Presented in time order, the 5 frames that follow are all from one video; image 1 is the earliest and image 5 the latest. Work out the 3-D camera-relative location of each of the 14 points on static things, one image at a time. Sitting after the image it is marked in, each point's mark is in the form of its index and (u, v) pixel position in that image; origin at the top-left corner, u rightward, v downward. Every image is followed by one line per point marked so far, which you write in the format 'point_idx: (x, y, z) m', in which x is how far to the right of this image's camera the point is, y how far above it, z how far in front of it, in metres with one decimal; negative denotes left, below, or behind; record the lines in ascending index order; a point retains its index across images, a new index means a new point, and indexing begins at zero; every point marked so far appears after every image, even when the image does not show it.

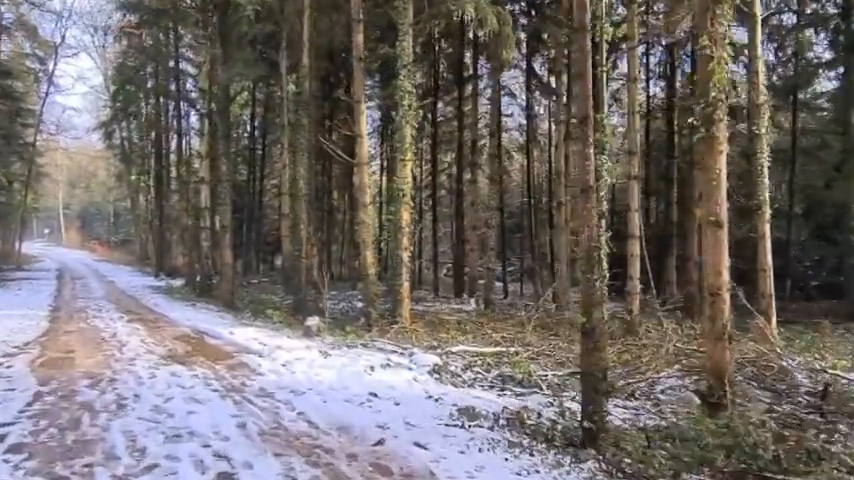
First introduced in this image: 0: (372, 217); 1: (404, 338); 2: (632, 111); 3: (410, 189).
0: (-1.4, +0.6, +15.9) m
1: (-0.4, -1.9, +11.6) m
2: (+5.3, +3.4, +15.5) m
3: (-0.4, +1.2, +14.0) m
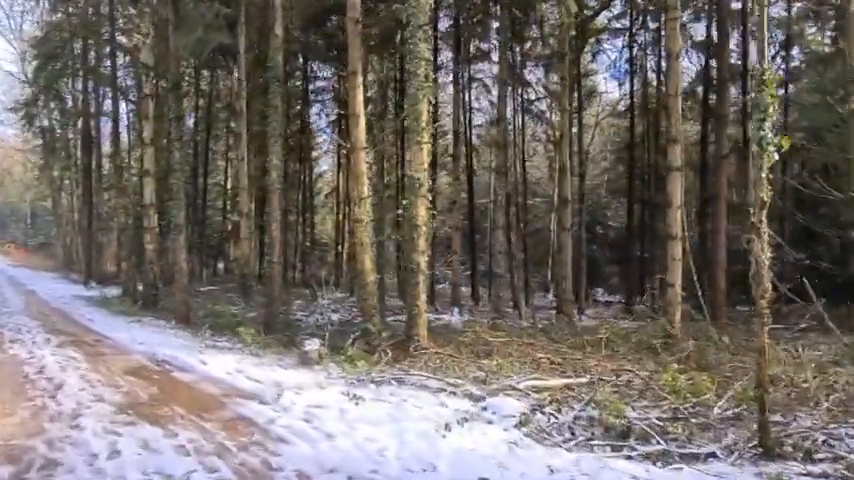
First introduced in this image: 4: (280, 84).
0: (-1.2, +0.6, +13.1) m
1: (+0.2, -1.9, +9.0) m
2: (+5.5, +3.3, +13.5) m
3: (0.0, +1.2, +11.4) m
4: (-4.0, +4.3, +16.5) m
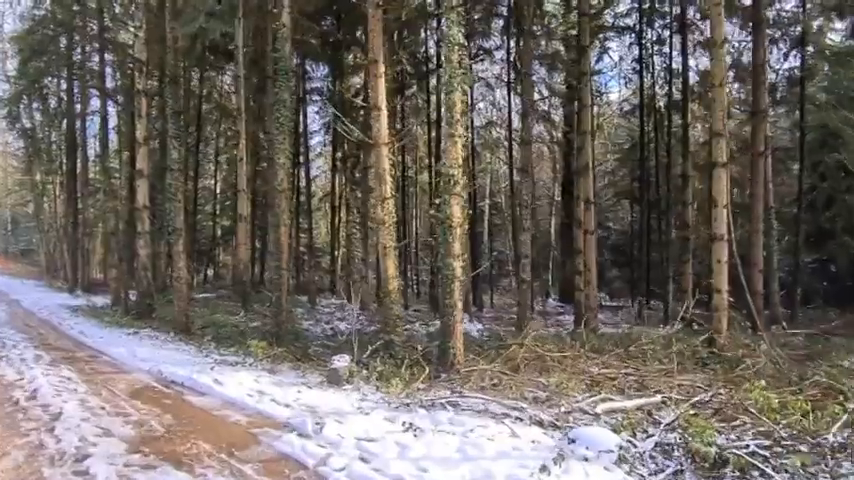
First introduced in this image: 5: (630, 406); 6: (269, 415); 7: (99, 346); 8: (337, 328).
0: (-0.7, +0.5, +12.1) m
1: (+0.9, -2.0, +7.9) m
2: (+6.0, +3.3, +12.6) m
3: (+0.6, +1.1, +10.3) m
4: (-3.6, +4.2, +15.4) m
5: (+2.5, -2.1, +7.6) m
6: (-1.8, -2.0, +6.9) m
7: (-6.8, -2.2, +12.4) m
8: (-2.7, -2.6, +18.0) m
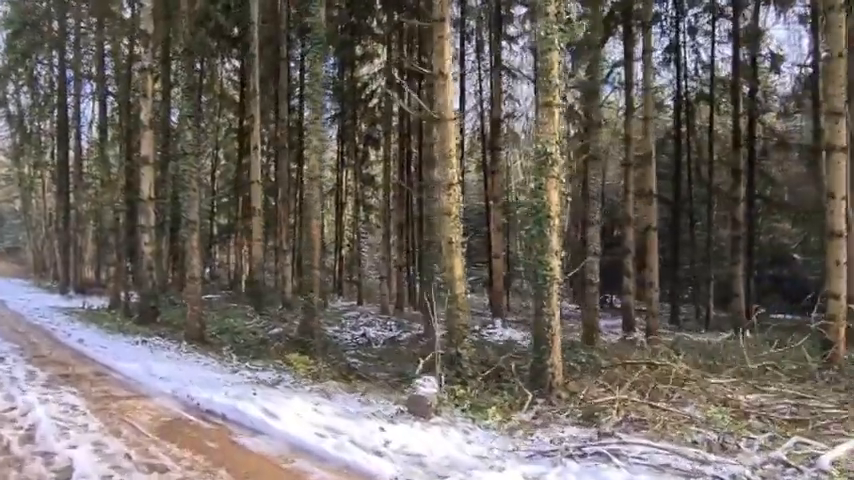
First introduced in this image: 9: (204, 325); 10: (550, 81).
0: (+0.5, +0.6, +10.1) m
1: (+2.2, -1.9, +6.0) m
2: (+7.3, +3.3, +10.8) m
3: (+1.9, +1.2, +8.4) m
4: (-2.4, +4.3, +13.4) m
5: (+3.8, -2.0, +5.8) m
6: (-0.5, -1.9, +4.9) m
7: (-5.6, -2.1, +10.4) m
8: (-1.6, -2.5, +16.1) m
9: (-5.3, -2.0, +14.1) m
10: (+1.7, +2.2, +8.3) m
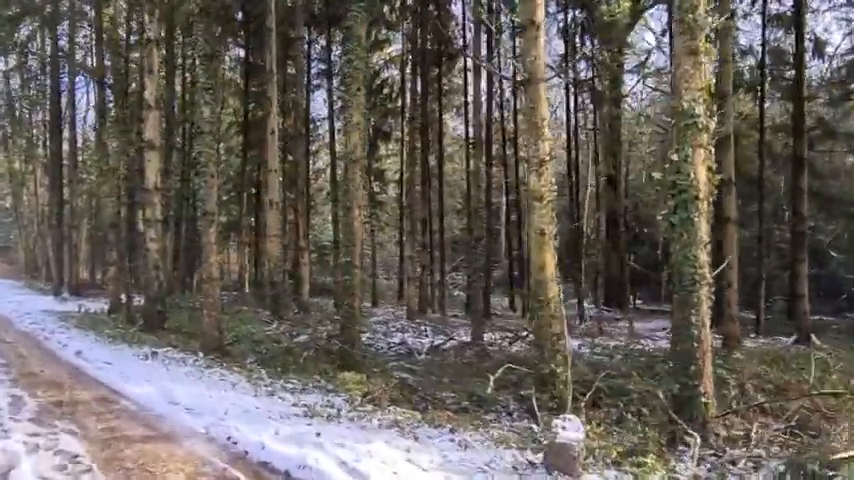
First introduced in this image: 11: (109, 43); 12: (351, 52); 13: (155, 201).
0: (+1.7, +0.7, +8.2) m
1: (+3.3, -1.8, +4.1) m
2: (+8.4, +3.5, +8.9) m
3: (+3.0, +1.3, +6.5) m
4: (-1.3, +4.4, +11.4) m
5: (+5.0, -1.9, +3.9) m
6: (+0.7, -1.8, +3.0) m
7: (-4.4, -2.0, +8.4) m
8: (-0.5, -2.4, +14.1) m
9: (-4.2, -1.8, +12.1) m
10: (+2.9, +2.4, +6.4) m
11: (-10.4, +6.4, +19.8) m
12: (-1.5, +3.6, +11.4) m
13: (-6.8, +1.0, +14.9) m
